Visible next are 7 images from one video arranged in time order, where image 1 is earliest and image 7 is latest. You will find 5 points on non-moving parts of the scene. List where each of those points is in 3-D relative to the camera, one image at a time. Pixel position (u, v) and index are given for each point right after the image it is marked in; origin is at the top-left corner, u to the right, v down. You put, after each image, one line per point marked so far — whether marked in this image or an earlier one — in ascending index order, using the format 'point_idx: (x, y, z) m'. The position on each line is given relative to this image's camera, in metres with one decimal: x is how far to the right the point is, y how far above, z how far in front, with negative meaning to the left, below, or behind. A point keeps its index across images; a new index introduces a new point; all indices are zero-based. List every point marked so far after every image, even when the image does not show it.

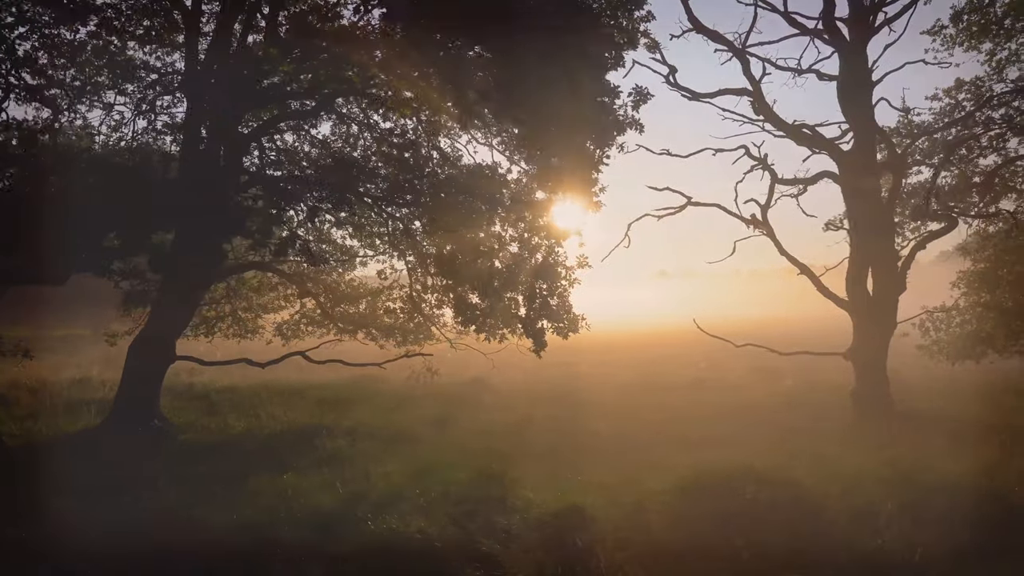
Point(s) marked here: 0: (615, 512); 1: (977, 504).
0: (+1.6, -3.3, +9.1) m
1: (+6.6, -3.1, +8.6) m
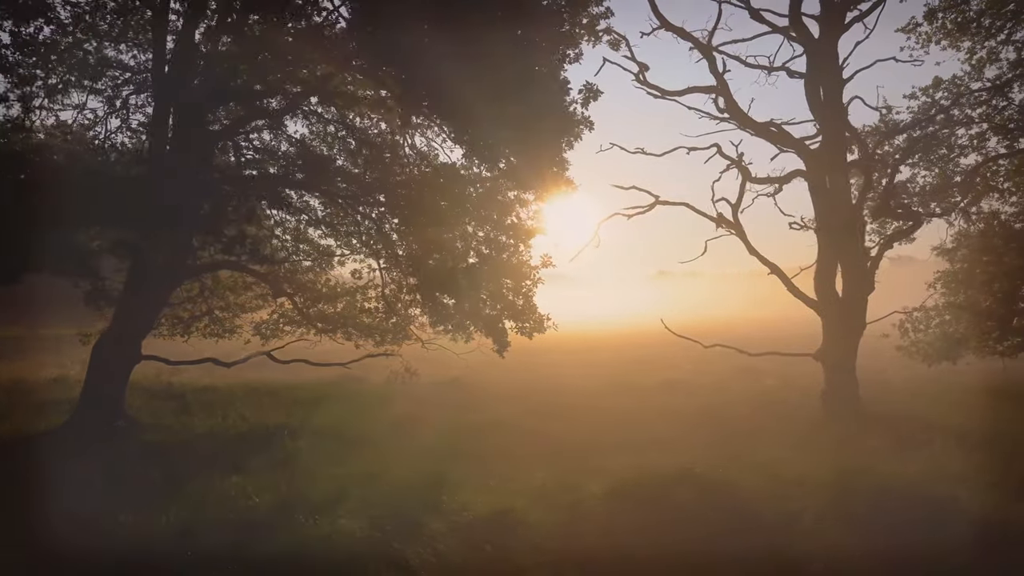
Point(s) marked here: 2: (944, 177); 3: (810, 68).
0: (+1.0, -3.2, +9.0) m
1: (+6.0, -3.1, +8.5) m
2: (+10.8, +2.8, +14.8) m
3: (+5.6, +4.1, +11.2) m
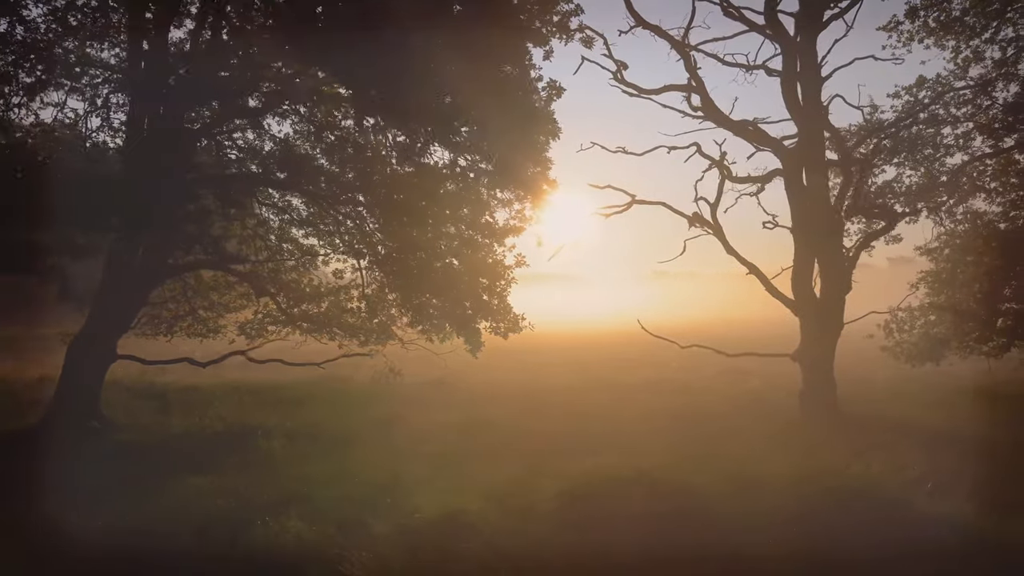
0: (+0.5, -3.2, +8.9) m
1: (+5.6, -3.1, +8.4) m
2: (+10.4, +2.8, +14.7) m
3: (+5.2, +4.1, +11.1) m
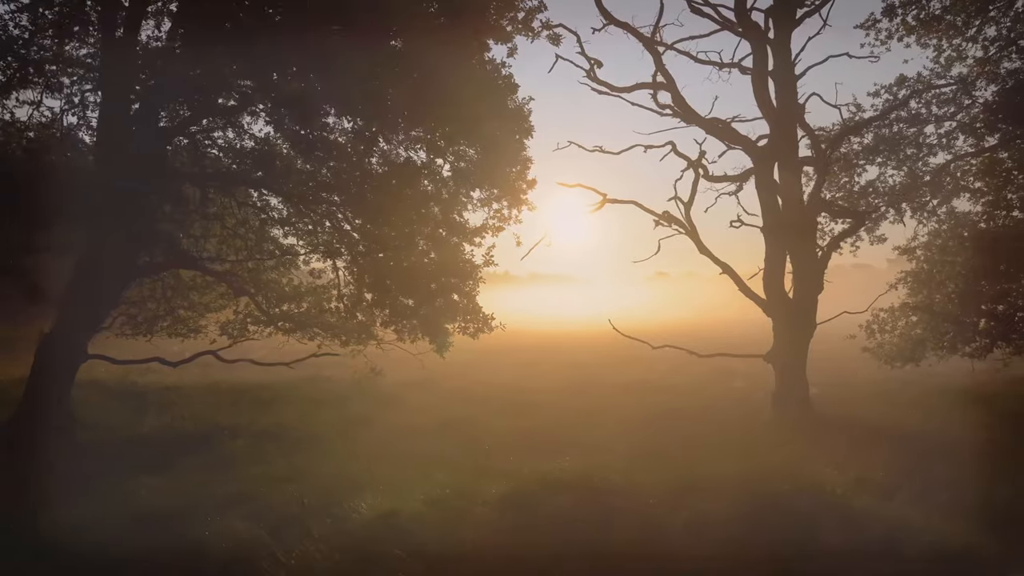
0: (0.0, -3.2, +8.8) m
1: (+5.1, -3.1, +8.3) m
2: (+9.9, +2.8, +14.6) m
3: (+4.7, +4.1, +11.0) m
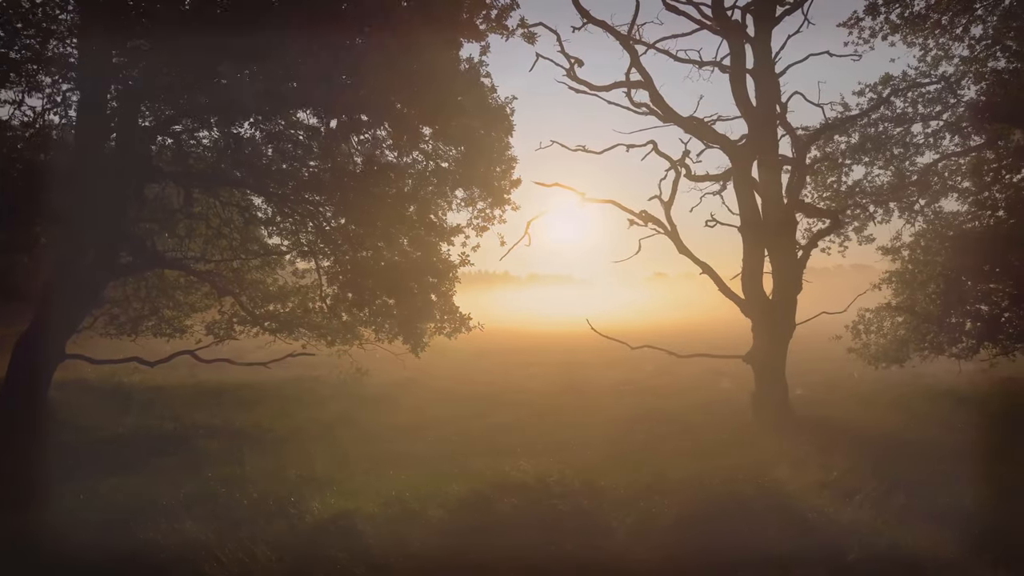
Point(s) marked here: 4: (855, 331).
0: (-0.4, -3.2, +8.7) m
1: (+4.7, -3.1, +8.2) m
2: (+9.5, +2.7, +14.5) m
3: (+4.3, +4.1, +10.9) m
4: (+11.0, -1.4, +19.1) m
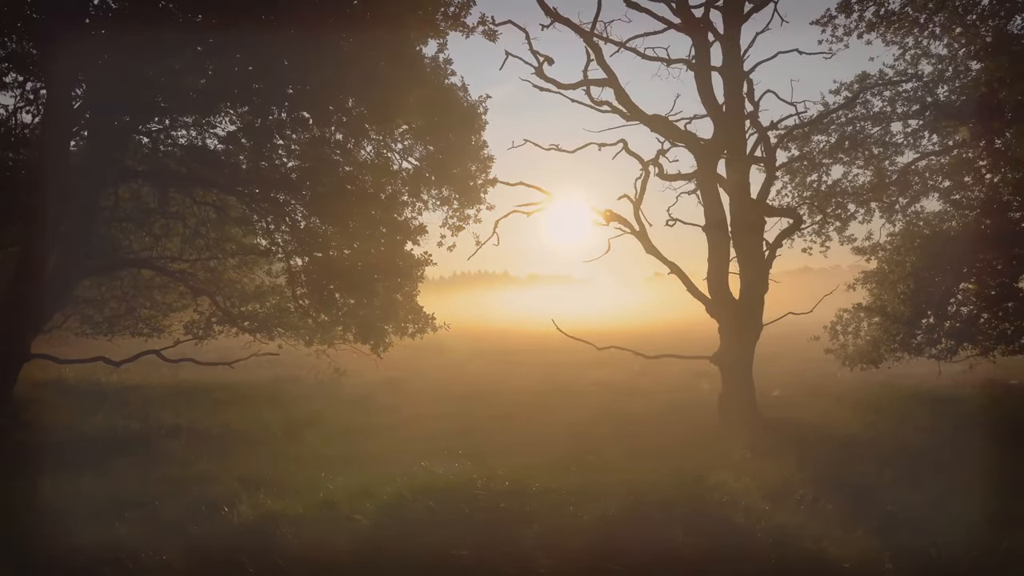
0: (-1.0, -3.2, +8.7) m
1: (+4.1, -3.1, +8.1) m
2: (+9.0, +2.7, +14.4) m
3: (+3.7, +4.1, +10.8) m
4: (+10.5, -1.4, +19.0) m
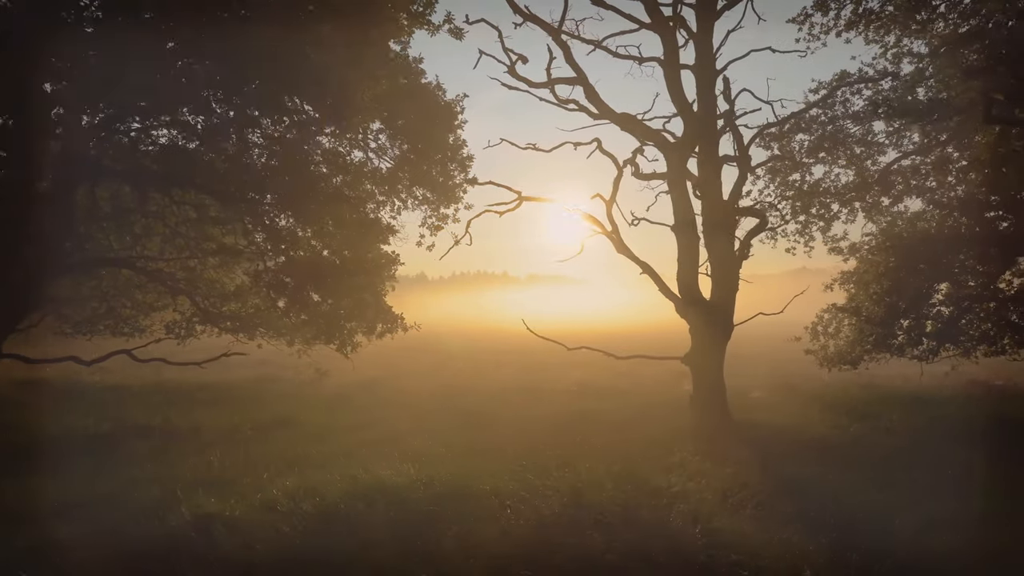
0: (-1.5, -3.2, +8.6) m
1: (+3.6, -3.1, +8.0) m
2: (+8.5, +2.7, +14.3) m
3: (+3.2, +4.1, +10.7) m
4: (+10.0, -1.4, +18.9) m
